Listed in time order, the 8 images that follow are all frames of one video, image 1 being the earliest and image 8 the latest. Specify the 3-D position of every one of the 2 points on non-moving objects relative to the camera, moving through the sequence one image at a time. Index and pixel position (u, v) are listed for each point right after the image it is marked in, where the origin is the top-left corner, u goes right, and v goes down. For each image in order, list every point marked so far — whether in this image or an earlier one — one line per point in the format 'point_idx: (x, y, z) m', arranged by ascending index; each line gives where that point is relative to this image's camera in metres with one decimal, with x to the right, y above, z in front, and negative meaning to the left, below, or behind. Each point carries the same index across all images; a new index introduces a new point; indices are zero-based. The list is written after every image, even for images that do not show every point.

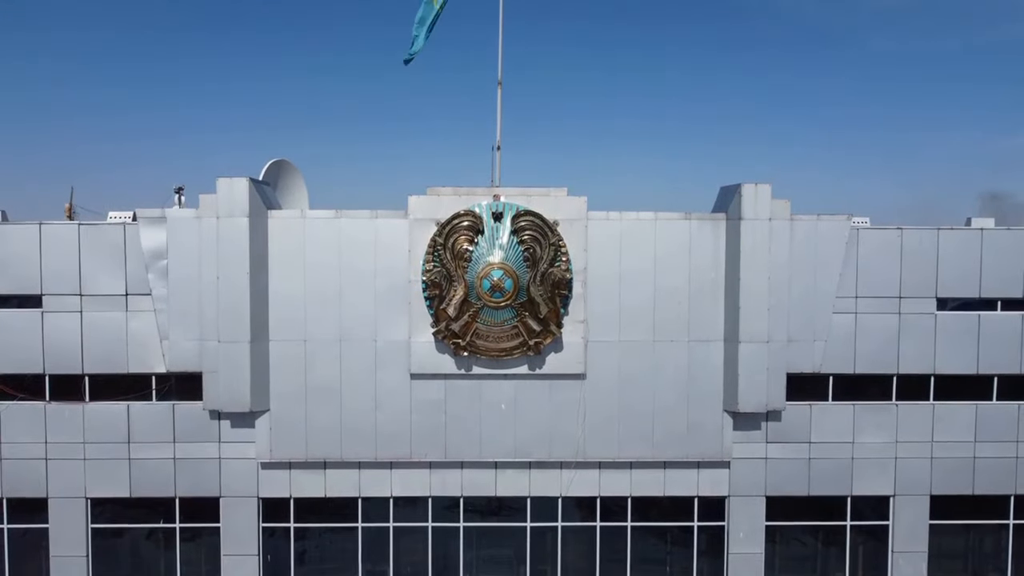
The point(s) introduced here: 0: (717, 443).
0: (+3.0, -2.2, +11.6) m
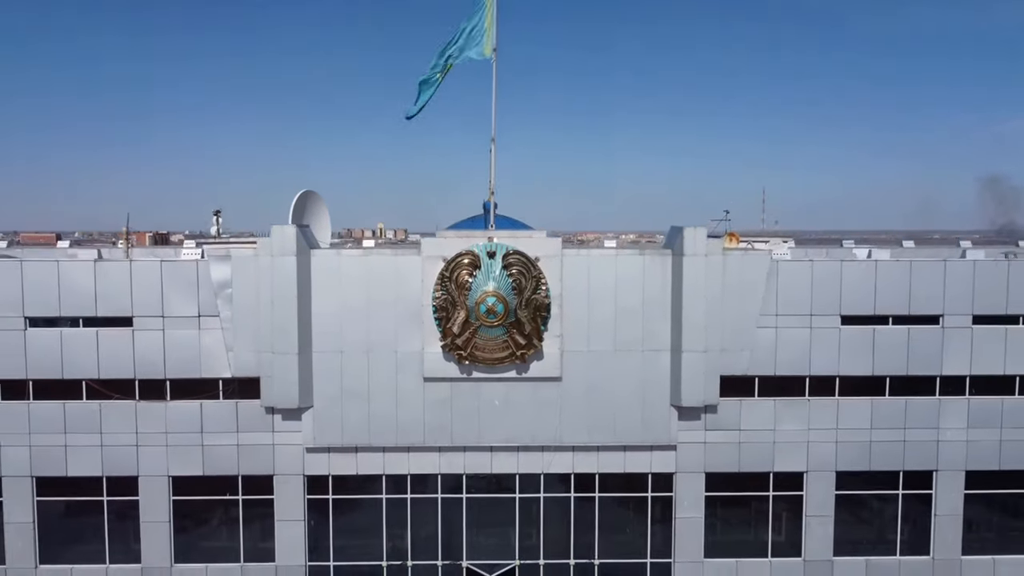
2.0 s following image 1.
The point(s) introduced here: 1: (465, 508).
0: (+2.8, -2.6, +14.7) m
1: (-0.9, -4.1, +15.0) m
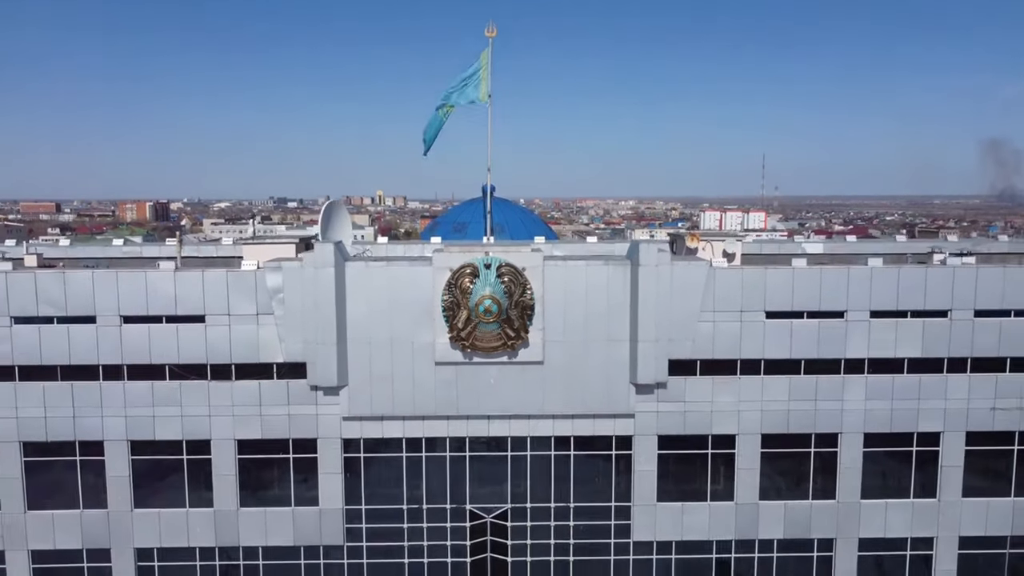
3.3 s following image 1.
0: (+2.7, -2.6, +18.6) m
1: (-1.0, -4.1, +19.0) m
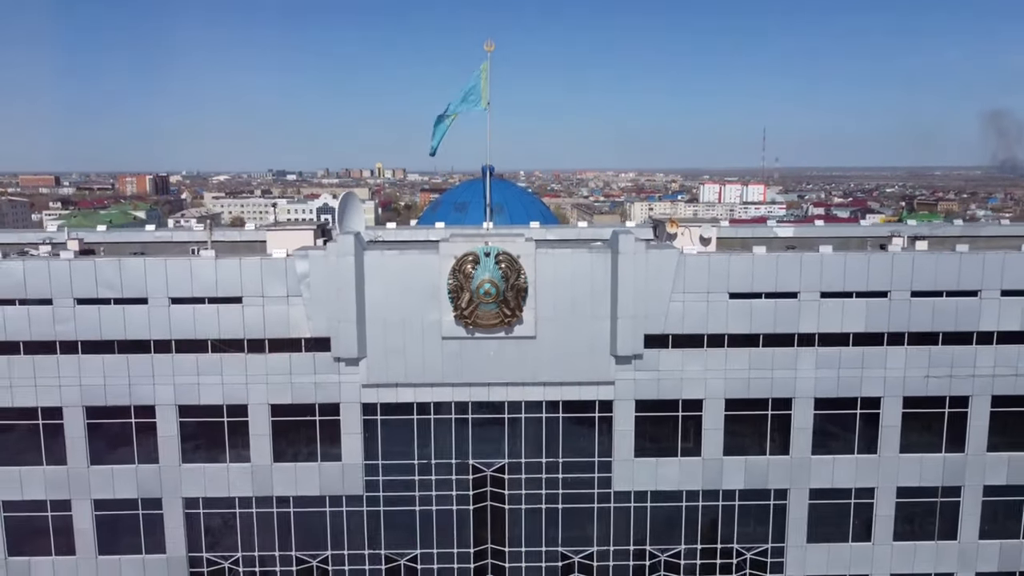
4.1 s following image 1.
0: (+2.6, -2.2, +21.5) m
1: (-1.1, -3.7, +21.9) m
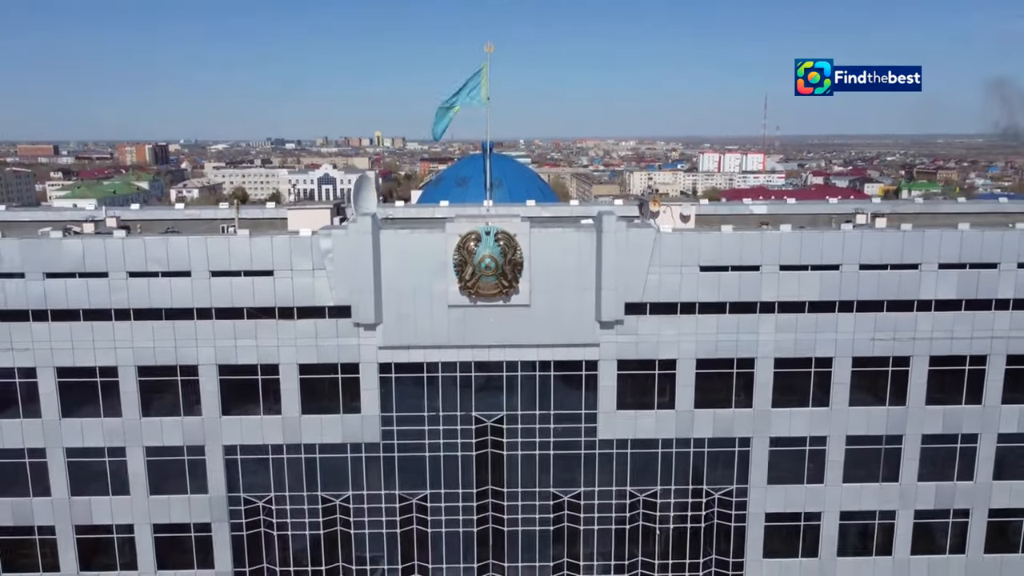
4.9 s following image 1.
0: (+2.5, -1.4, +24.6) m
1: (-1.2, -2.9, +25.0) m
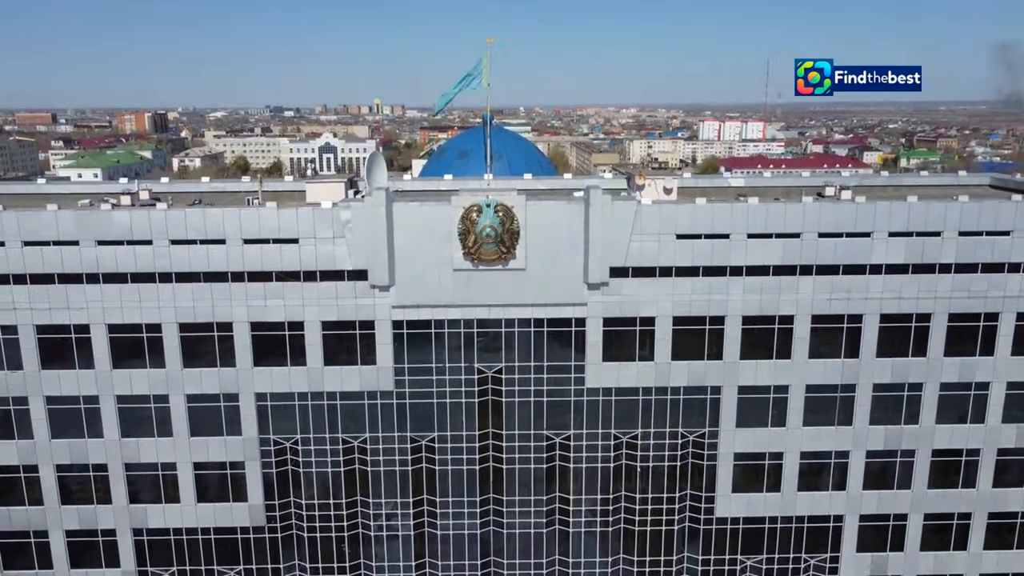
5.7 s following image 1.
0: (+2.4, -0.2, +27.8) m
1: (-1.3, -1.7, +28.3) m
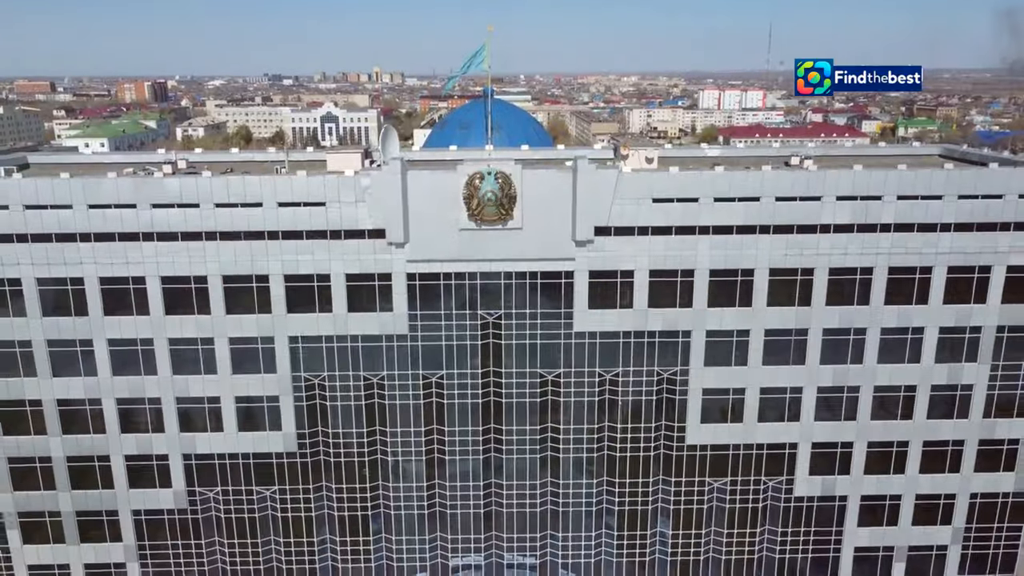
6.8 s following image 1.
0: (+2.3, +1.5, +32.1) m
1: (-1.4, 0.0, +32.7) m
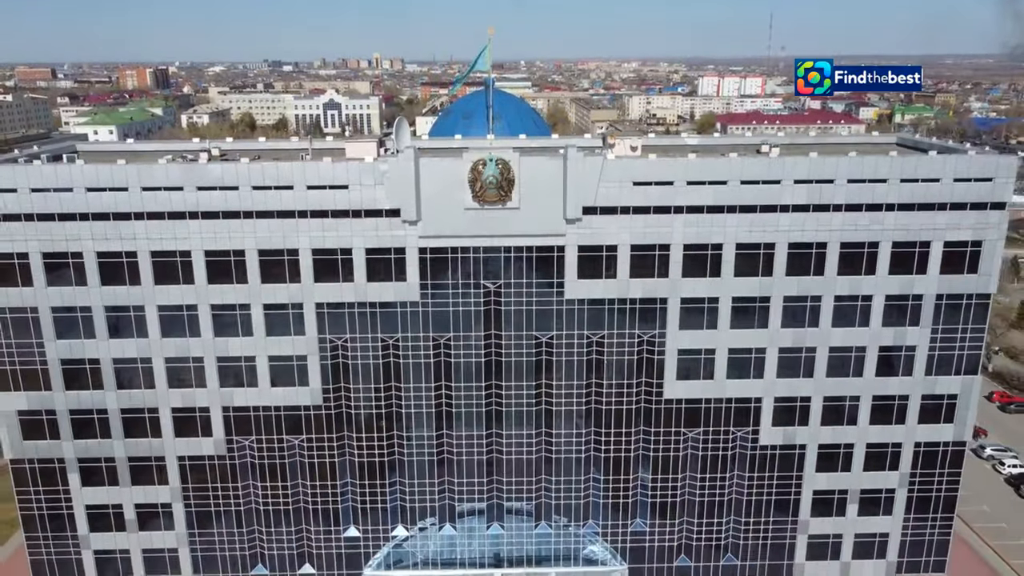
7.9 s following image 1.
0: (+2.3, +2.8, +36.8) m
1: (-1.4, +1.3, +37.3) m
